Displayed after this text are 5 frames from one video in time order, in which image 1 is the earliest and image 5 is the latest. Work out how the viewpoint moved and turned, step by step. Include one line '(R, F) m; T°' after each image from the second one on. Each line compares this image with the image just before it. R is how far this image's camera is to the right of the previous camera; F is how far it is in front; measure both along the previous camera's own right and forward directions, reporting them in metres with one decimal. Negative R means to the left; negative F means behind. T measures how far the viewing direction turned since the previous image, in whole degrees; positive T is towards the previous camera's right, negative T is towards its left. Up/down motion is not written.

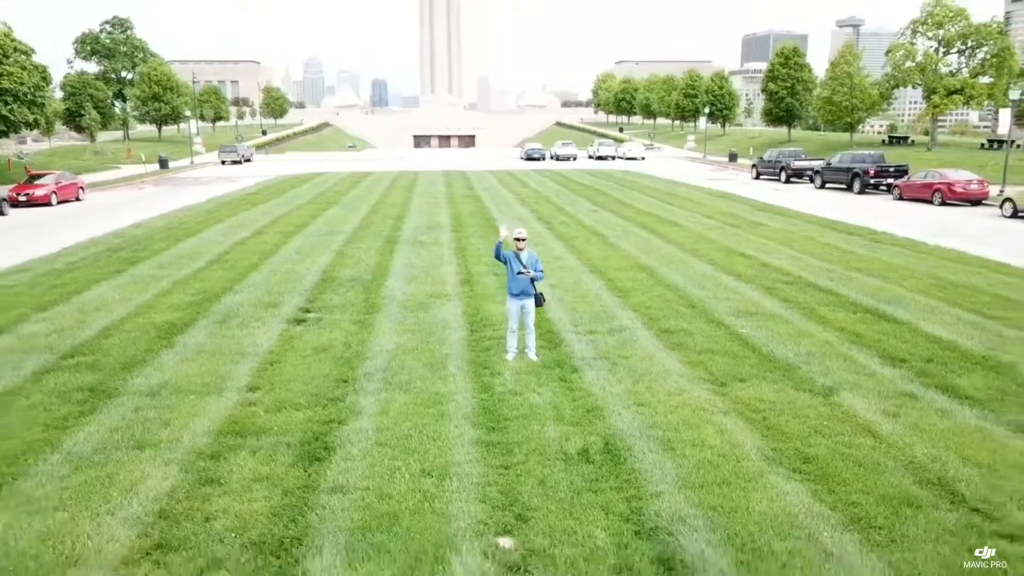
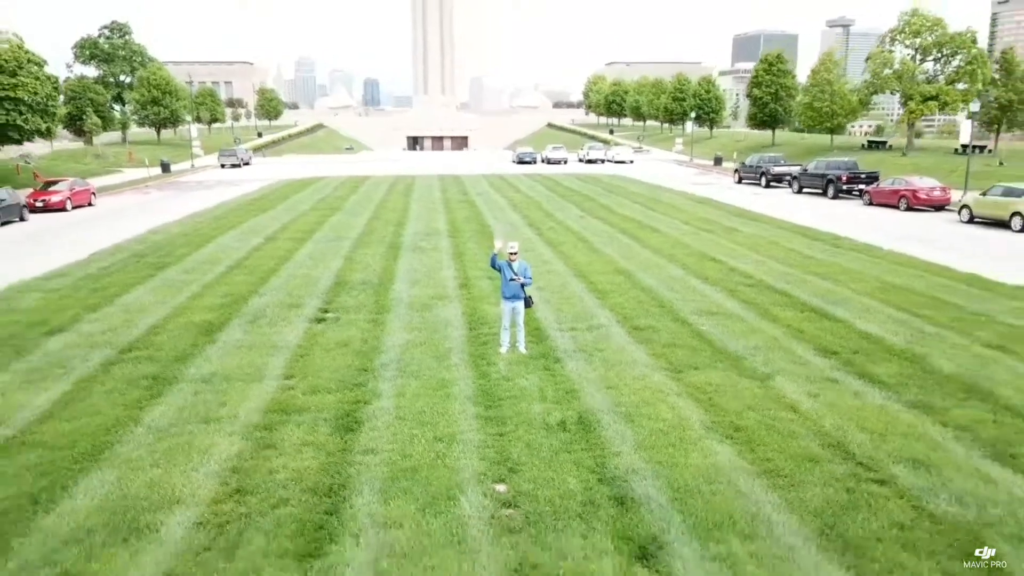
(0.0, -1.4) m; +1°
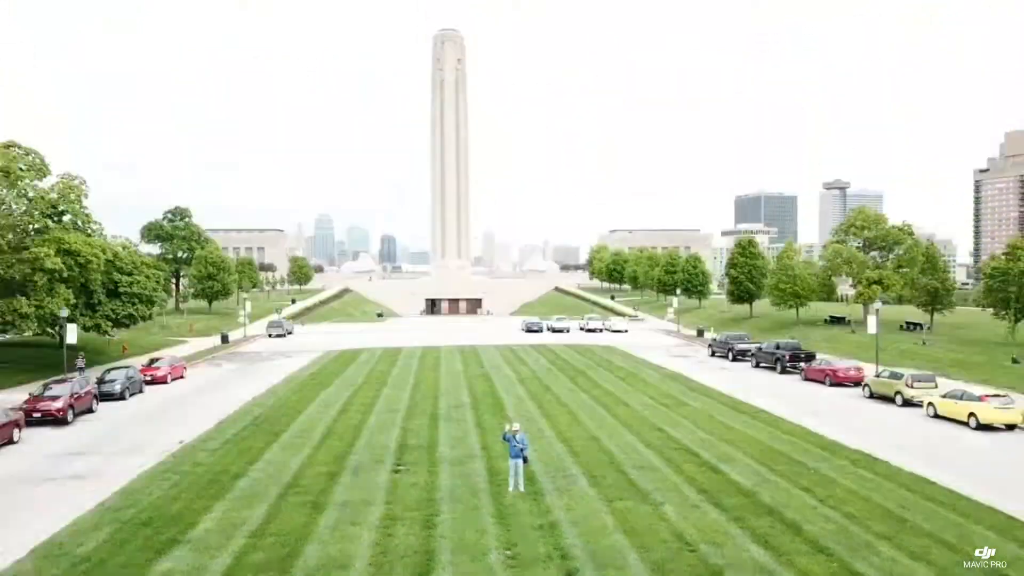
(+0.1, -6.7) m; -1°
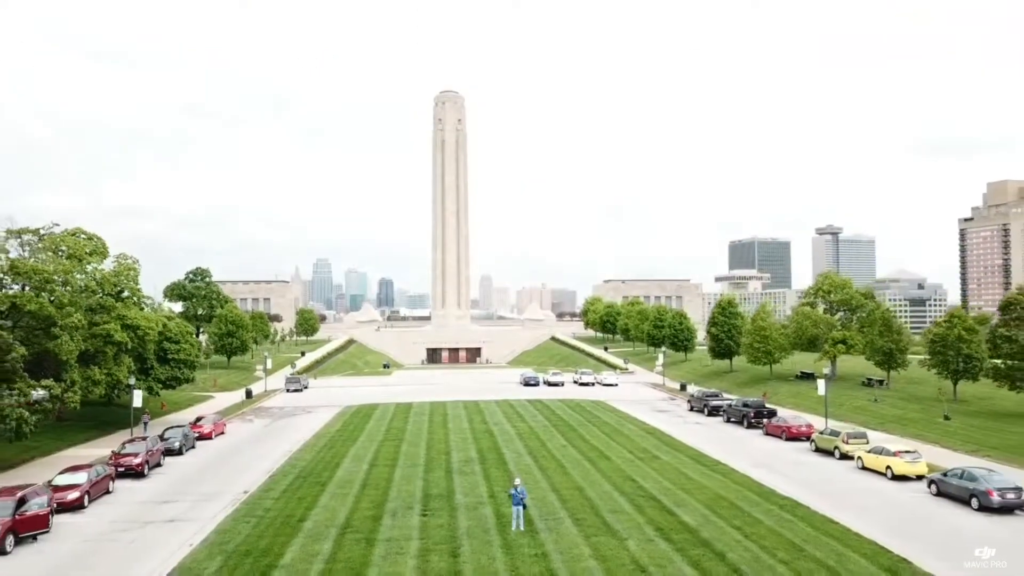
(-0.1, -5.1) m; 0°
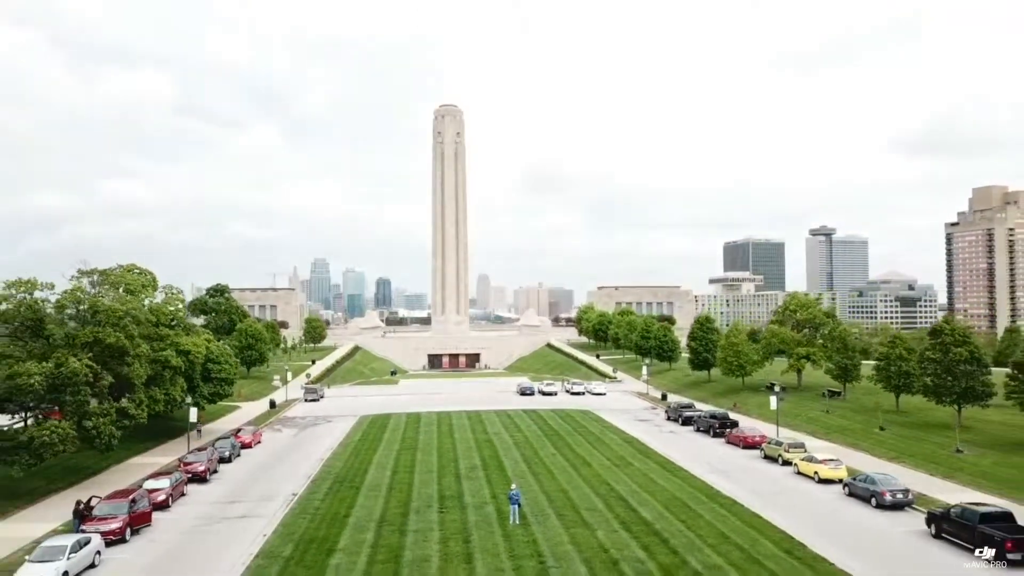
(0.0, -6.0) m; 0°
